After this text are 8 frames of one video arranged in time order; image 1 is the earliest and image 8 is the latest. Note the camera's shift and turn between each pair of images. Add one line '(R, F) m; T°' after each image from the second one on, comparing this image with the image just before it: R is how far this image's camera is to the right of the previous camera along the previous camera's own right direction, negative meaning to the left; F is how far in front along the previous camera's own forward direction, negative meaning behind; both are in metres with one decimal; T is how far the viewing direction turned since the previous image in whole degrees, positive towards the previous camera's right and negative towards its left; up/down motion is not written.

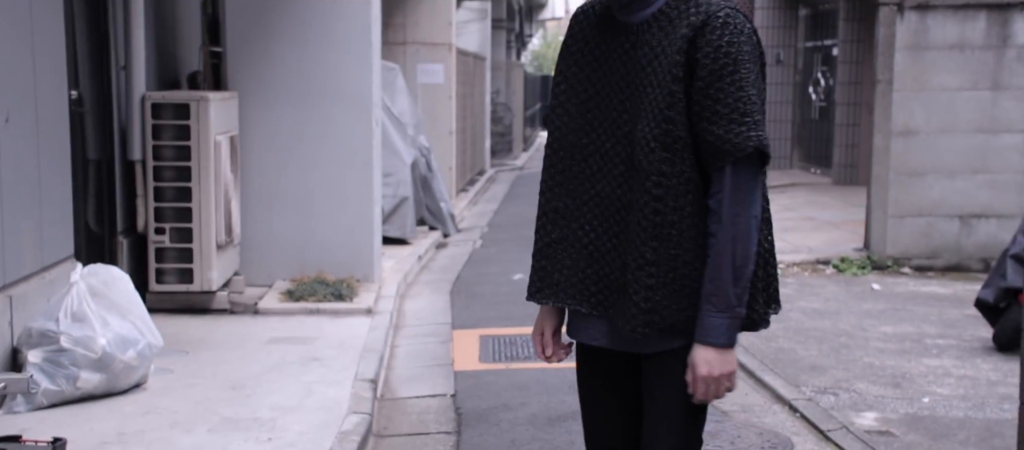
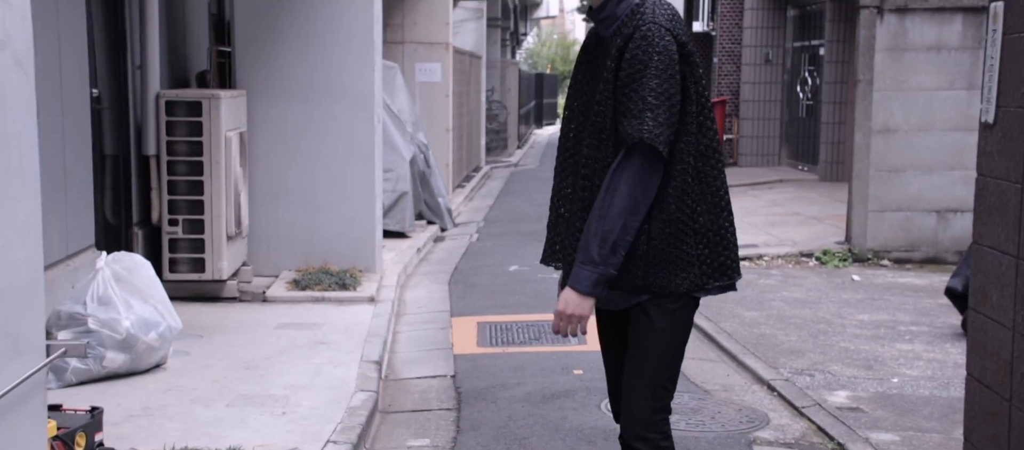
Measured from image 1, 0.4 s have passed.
(0.0, -0.4) m; 0°
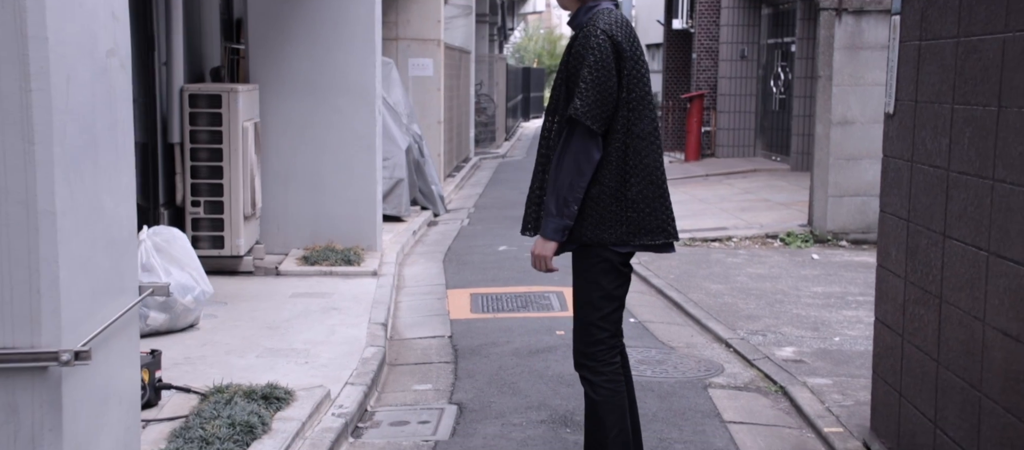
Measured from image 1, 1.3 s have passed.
(0.0, -0.9) m; +1°
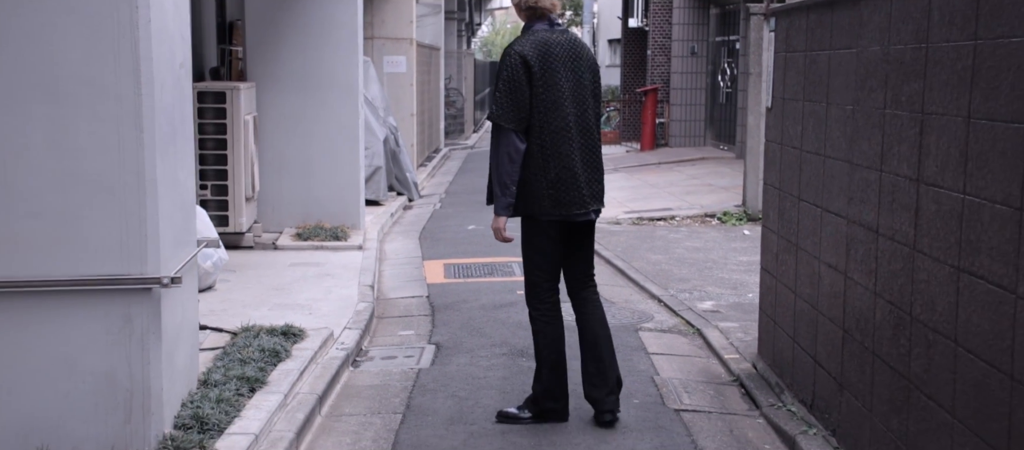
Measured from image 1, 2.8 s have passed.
(0.0, -1.4) m; +1°
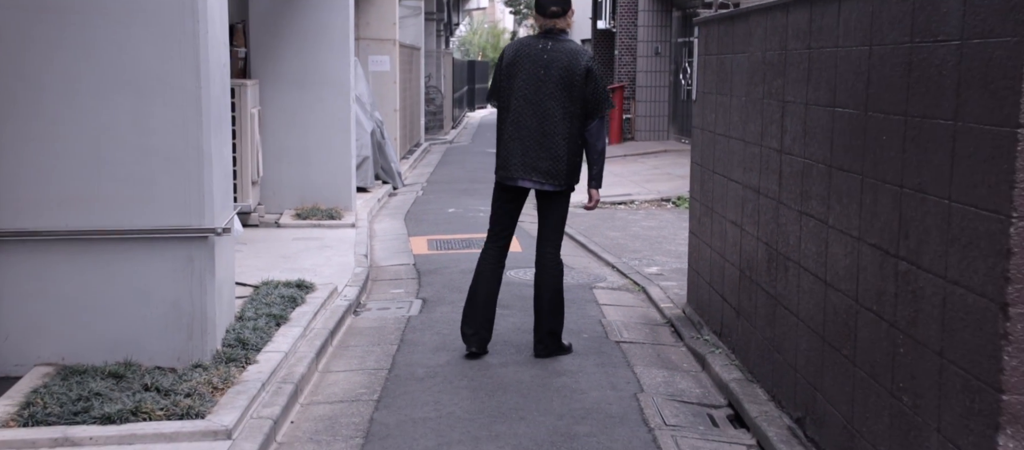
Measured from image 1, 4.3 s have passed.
(0.0, -1.4) m; +1°
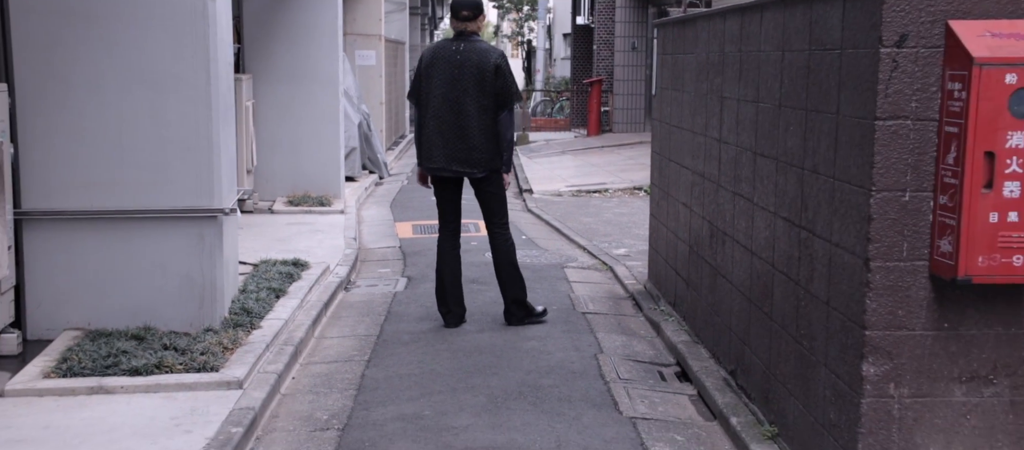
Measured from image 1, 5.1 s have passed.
(+0.1, -0.8) m; +1°
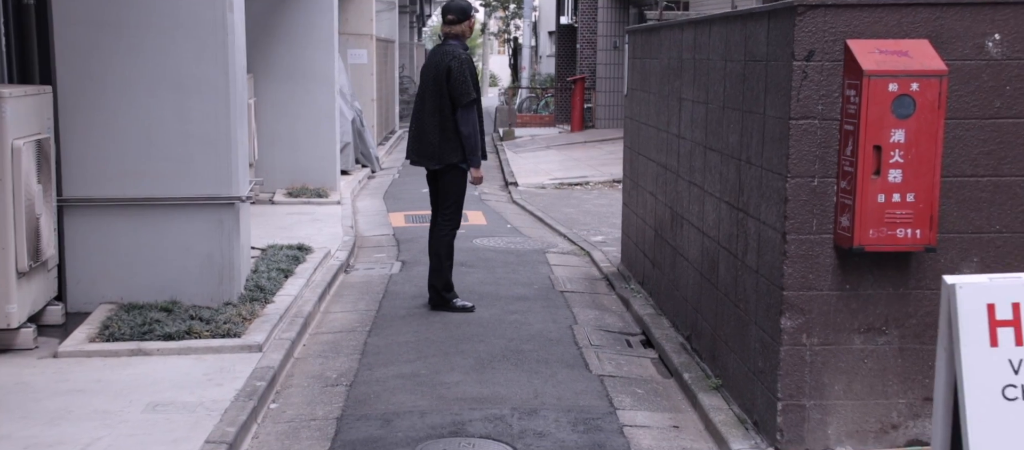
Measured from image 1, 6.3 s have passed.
(0.0, -0.8) m; +1°
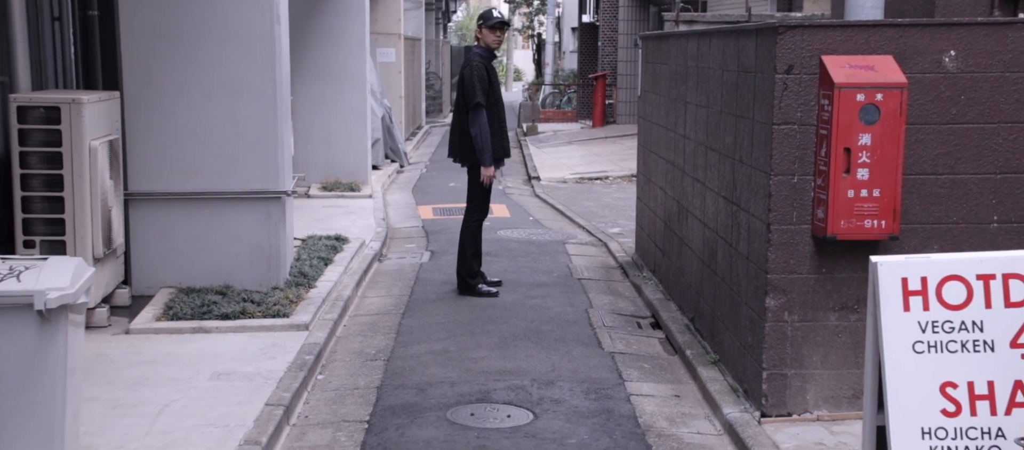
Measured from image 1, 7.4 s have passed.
(0.0, -0.7) m; -1°
